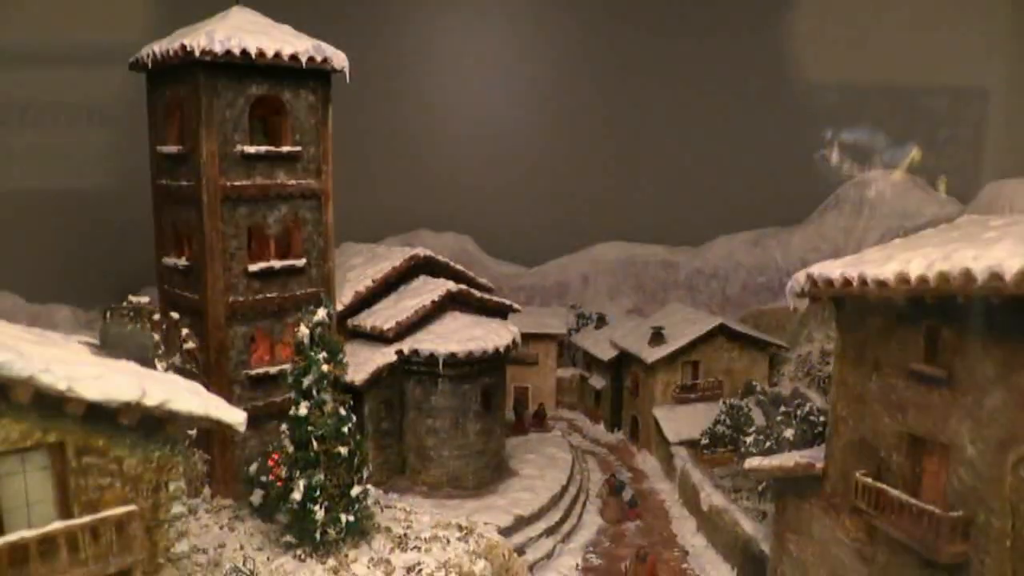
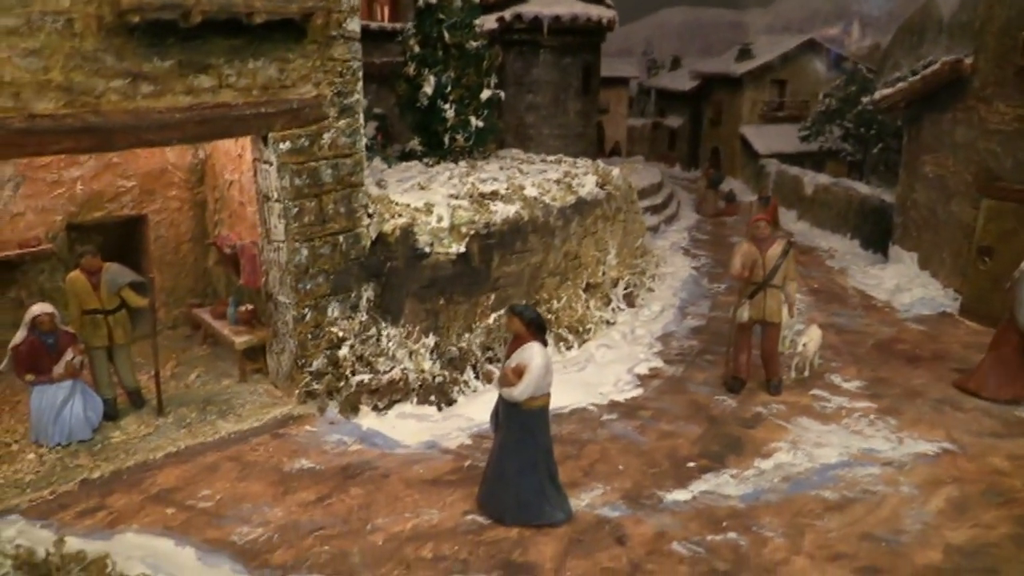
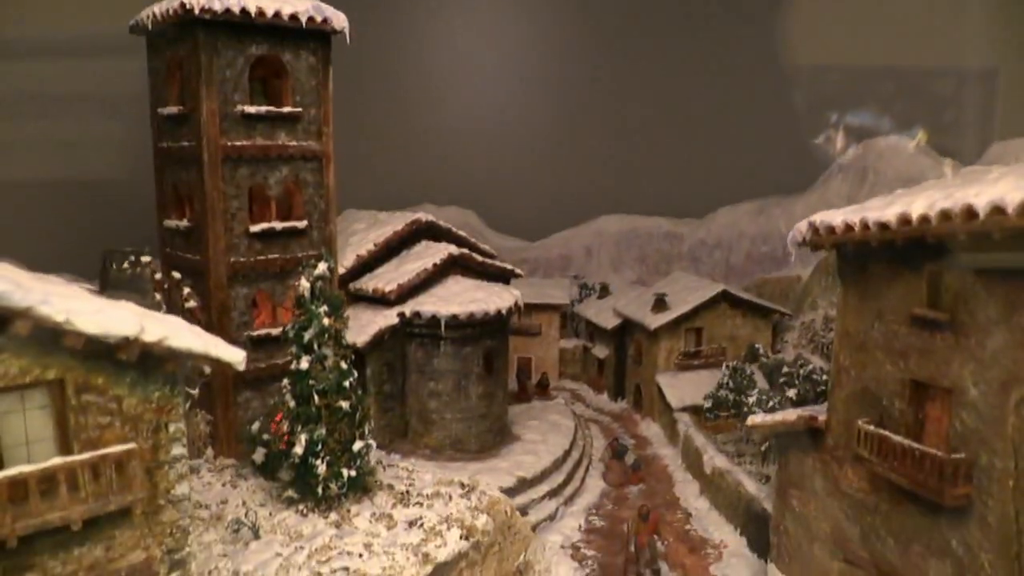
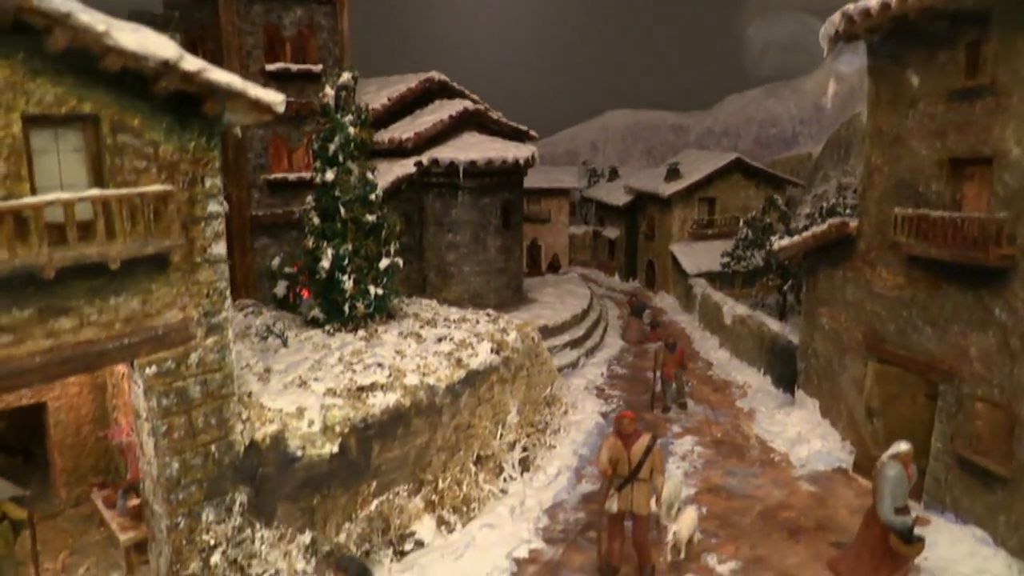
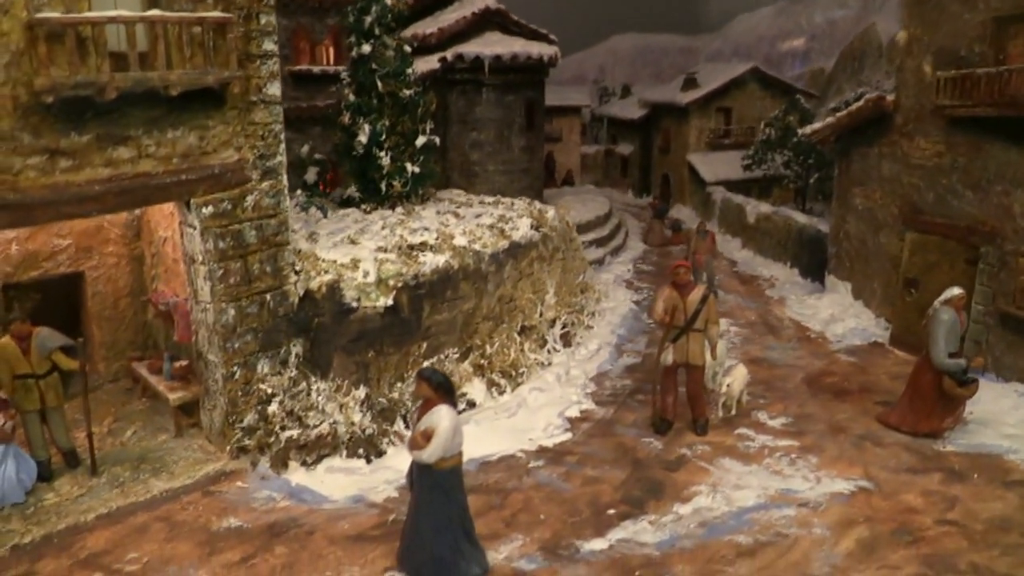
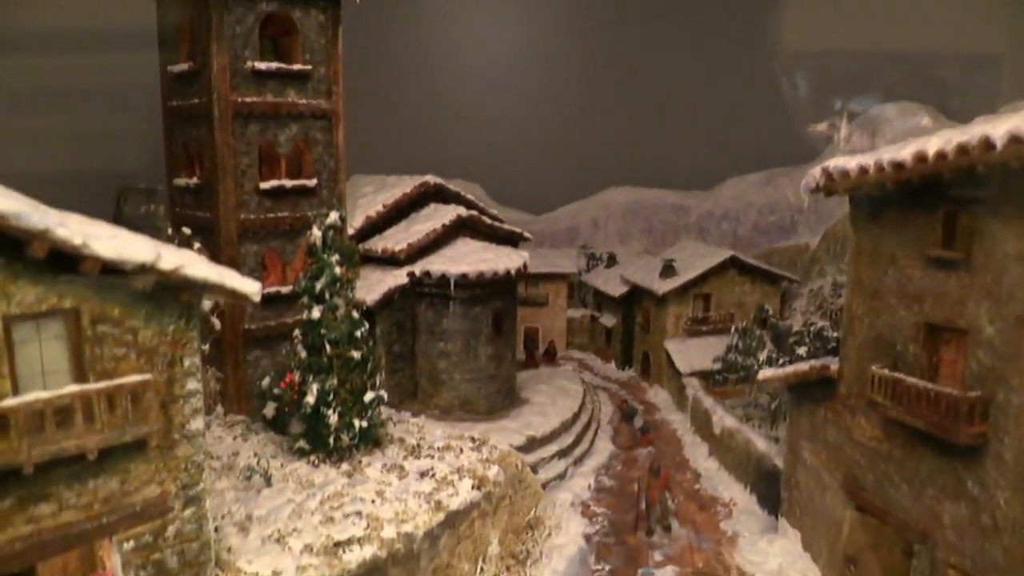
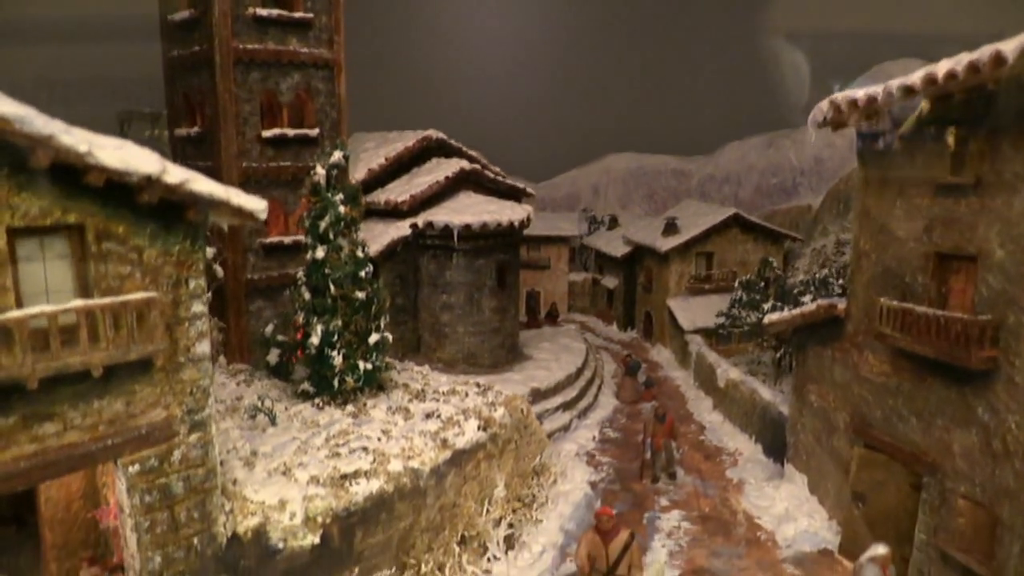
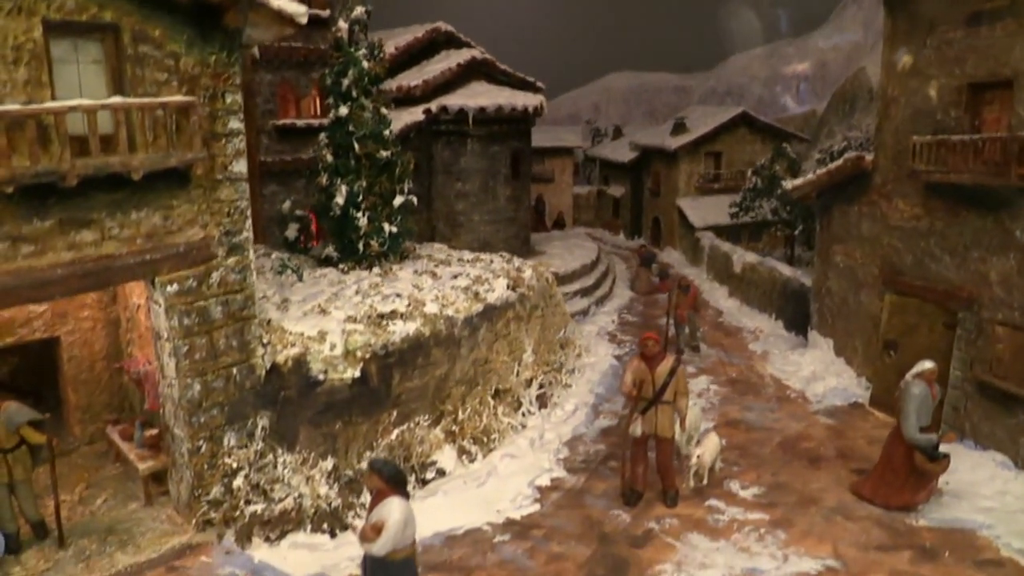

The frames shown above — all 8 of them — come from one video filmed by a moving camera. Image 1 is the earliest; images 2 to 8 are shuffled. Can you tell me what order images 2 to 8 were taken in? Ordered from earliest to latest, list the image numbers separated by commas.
3, 6, 7, 4, 8, 5, 2
